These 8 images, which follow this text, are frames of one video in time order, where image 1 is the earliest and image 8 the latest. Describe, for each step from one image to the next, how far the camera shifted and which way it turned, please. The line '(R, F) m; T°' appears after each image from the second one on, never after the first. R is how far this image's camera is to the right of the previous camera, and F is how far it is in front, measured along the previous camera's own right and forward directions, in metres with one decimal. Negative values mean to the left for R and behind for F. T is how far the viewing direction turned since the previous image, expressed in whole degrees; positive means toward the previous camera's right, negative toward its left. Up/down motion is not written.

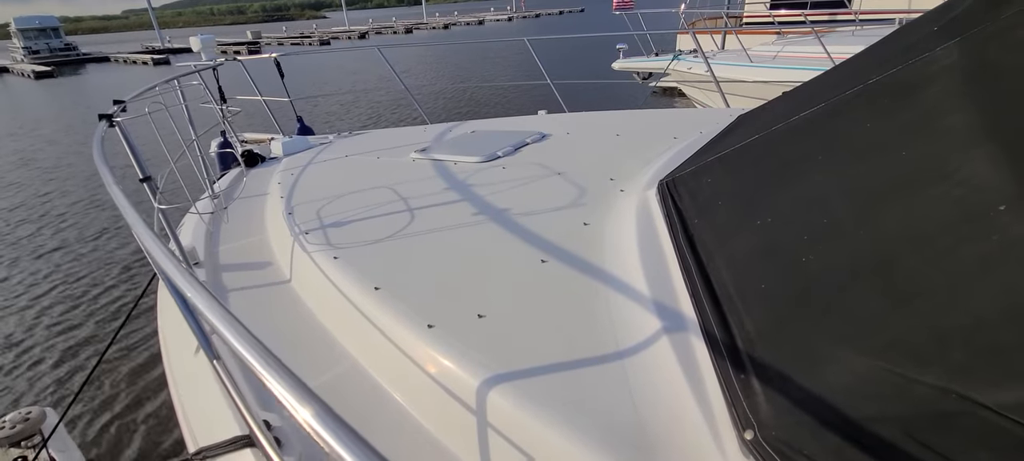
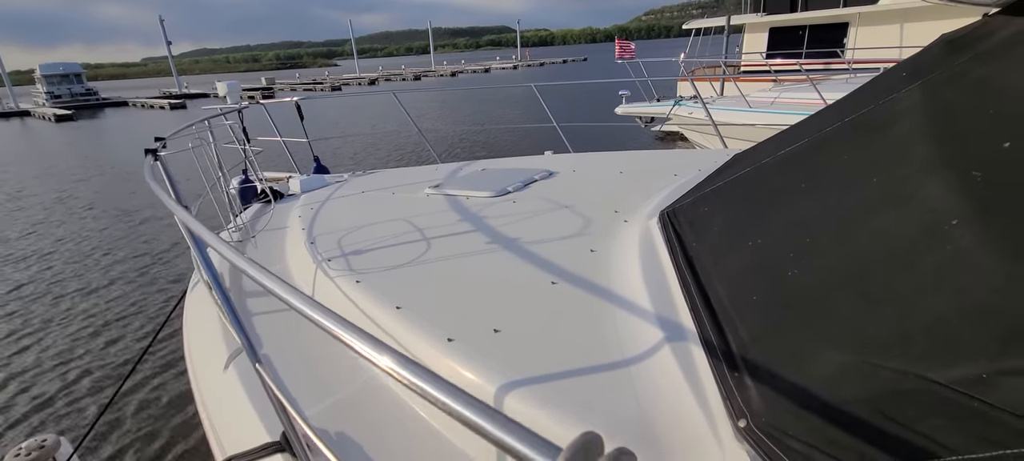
(0.0, -0.1) m; 0°
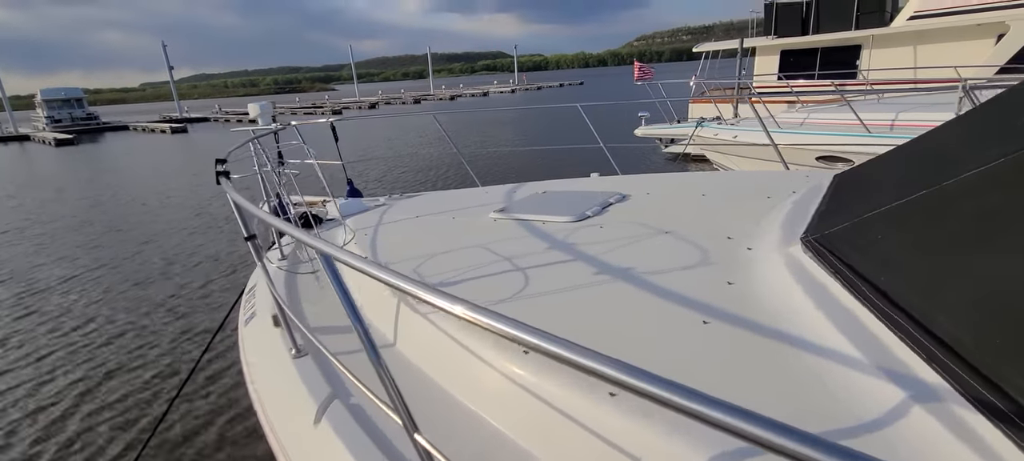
(-0.4, +0.2) m; 0°
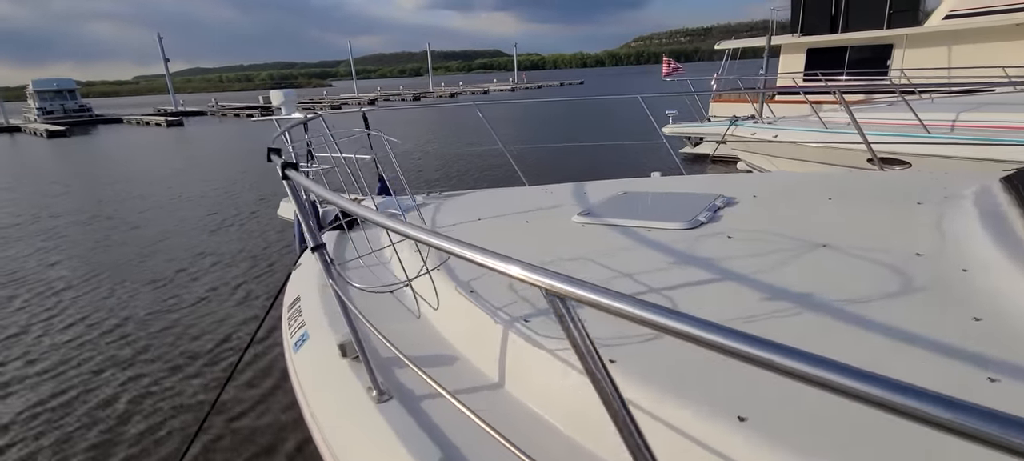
(-0.5, +0.4) m; +1°
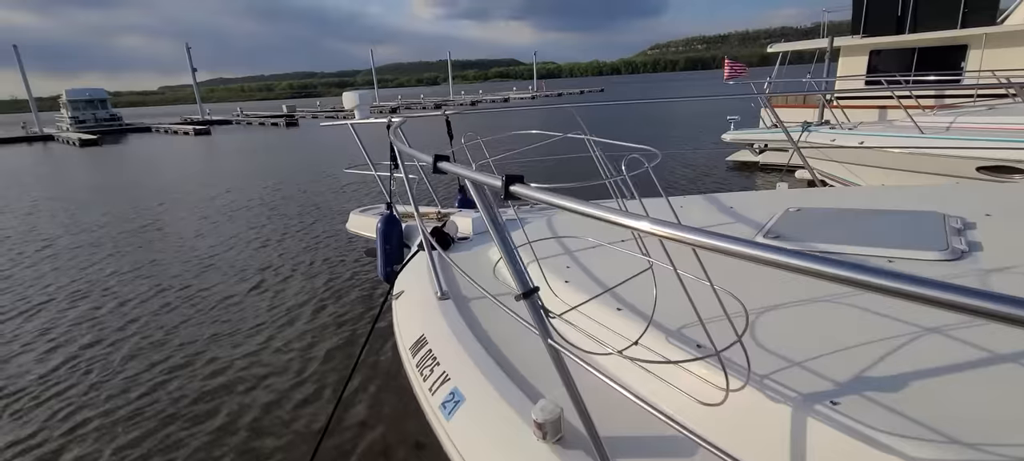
(-0.6, +0.5) m; -2°
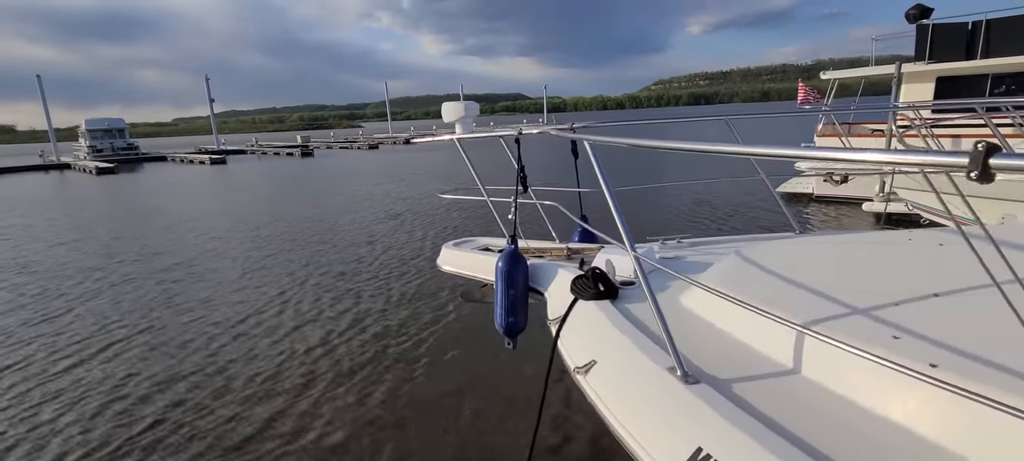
(-0.8, +0.7) m; -1°
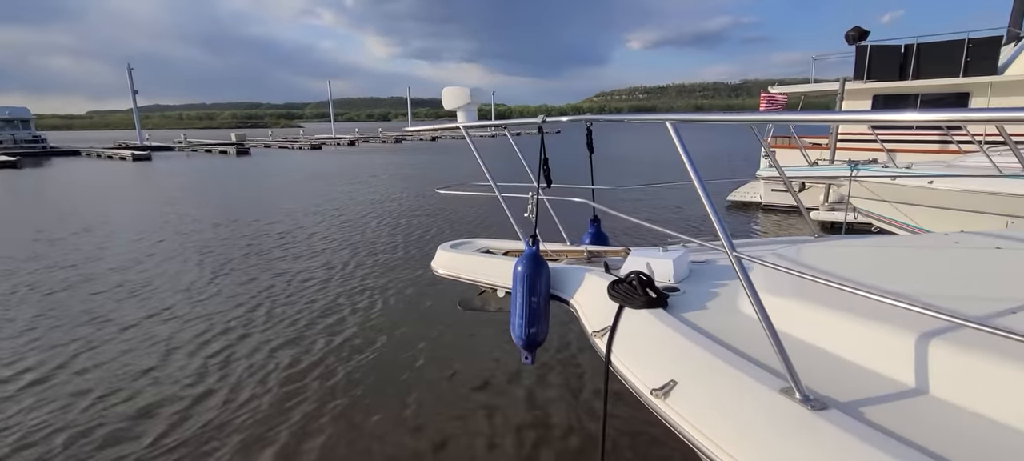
(-0.4, +0.3) m; +6°
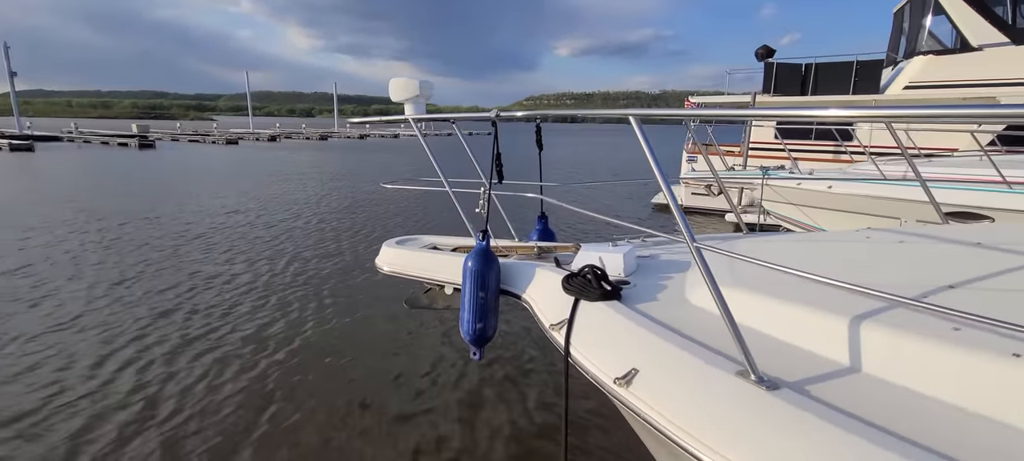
(-0.1, 0.0) m; +8°
